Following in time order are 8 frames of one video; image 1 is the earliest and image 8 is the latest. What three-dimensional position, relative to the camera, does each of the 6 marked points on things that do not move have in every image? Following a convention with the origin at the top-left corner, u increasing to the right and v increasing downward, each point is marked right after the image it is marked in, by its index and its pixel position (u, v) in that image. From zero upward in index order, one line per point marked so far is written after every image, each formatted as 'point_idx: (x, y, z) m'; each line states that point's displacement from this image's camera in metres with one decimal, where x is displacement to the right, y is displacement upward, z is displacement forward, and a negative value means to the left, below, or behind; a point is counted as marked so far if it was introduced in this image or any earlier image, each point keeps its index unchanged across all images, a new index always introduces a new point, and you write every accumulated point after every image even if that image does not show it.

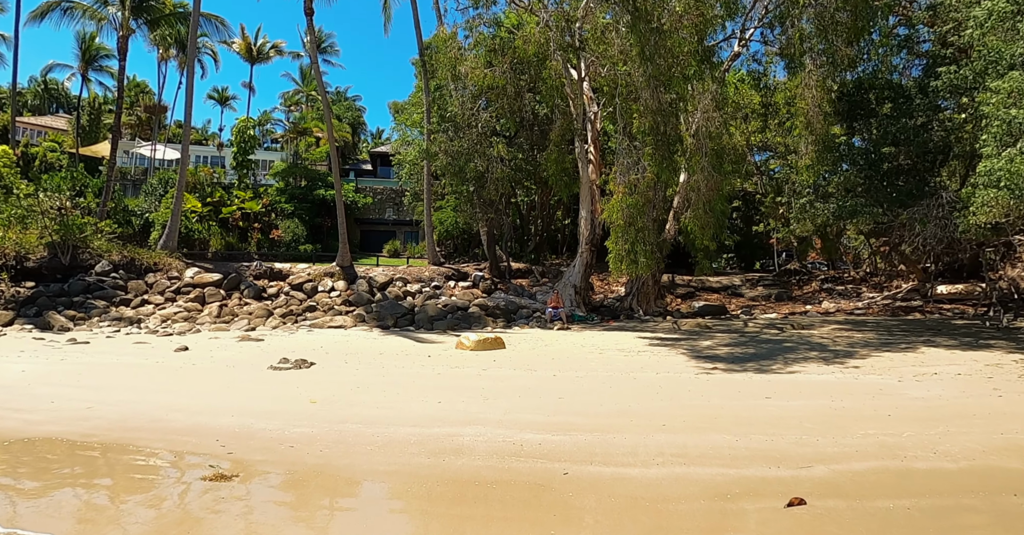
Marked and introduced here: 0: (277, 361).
0: (-4.1, -1.6, +11.7) m
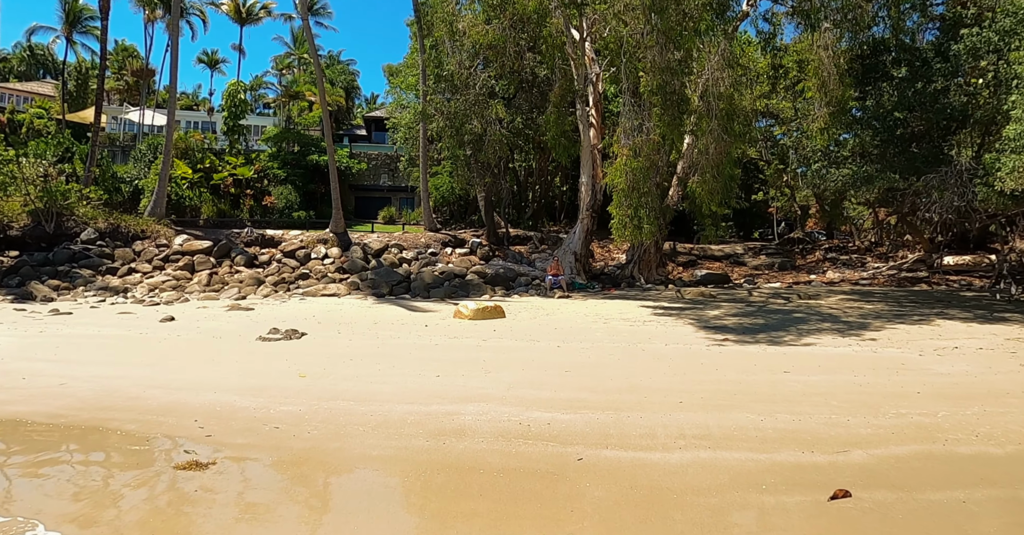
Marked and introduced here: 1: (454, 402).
0: (-4.1, -1.1, +11.1) m
1: (-0.5, -1.3, +6.3) m
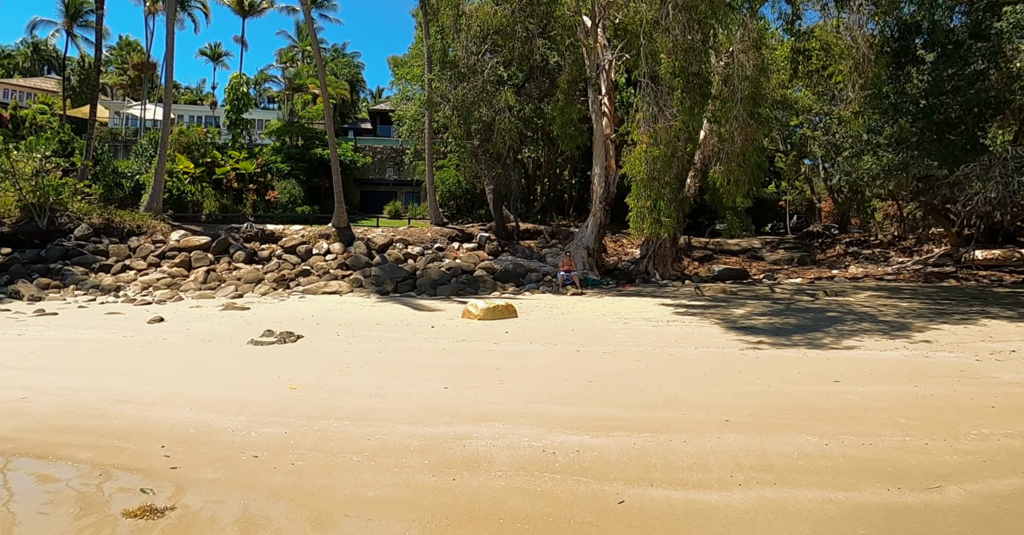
0: (-3.9, -1.0, +10.3) m
1: (-0.4, -1.3, +5.4) m
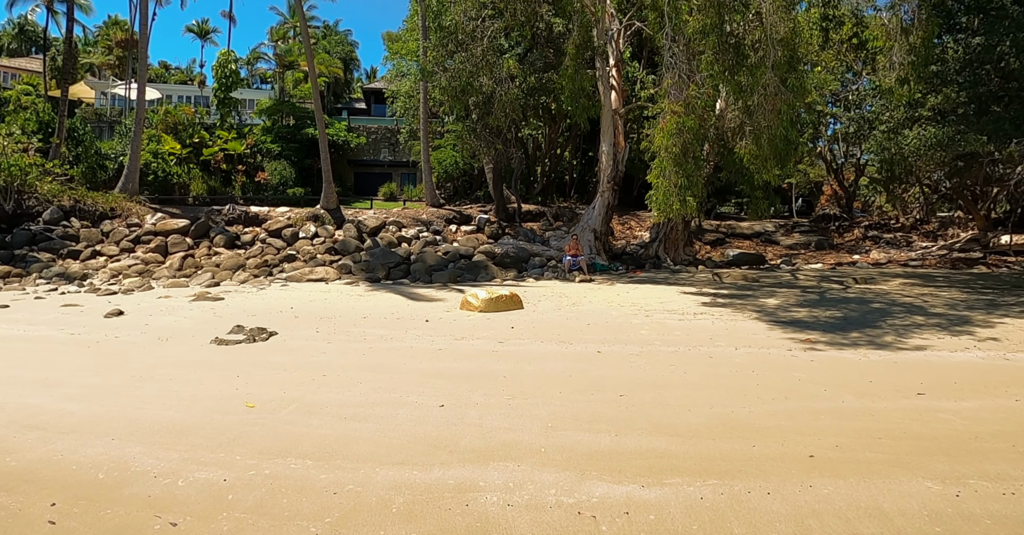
0: (-3.8, -0.8, +8.9) m
1: (-0.3, -1.2, +4.1) m
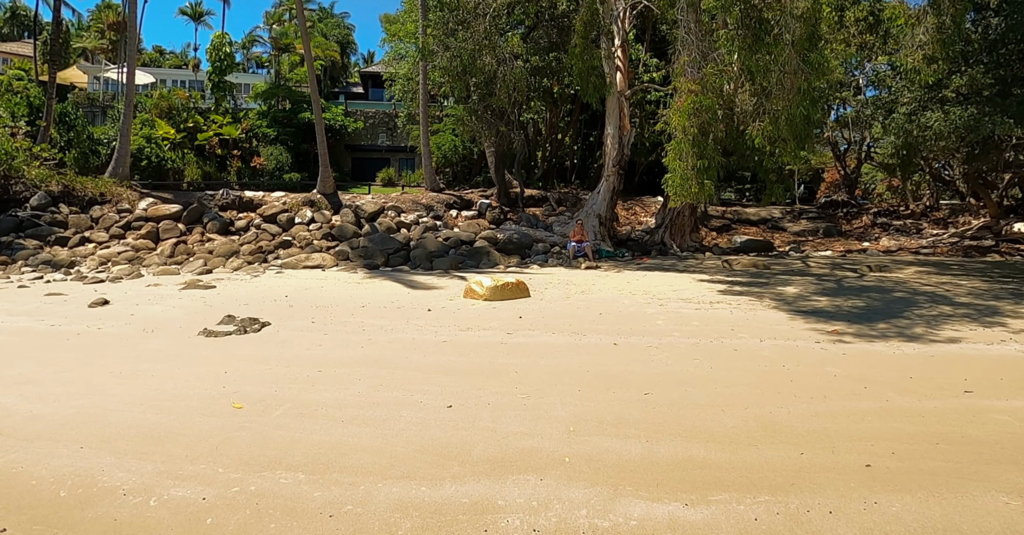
0: (-3.7, -0.7, +8.4) m
1: (-0.1, -1.1, +3.6) m
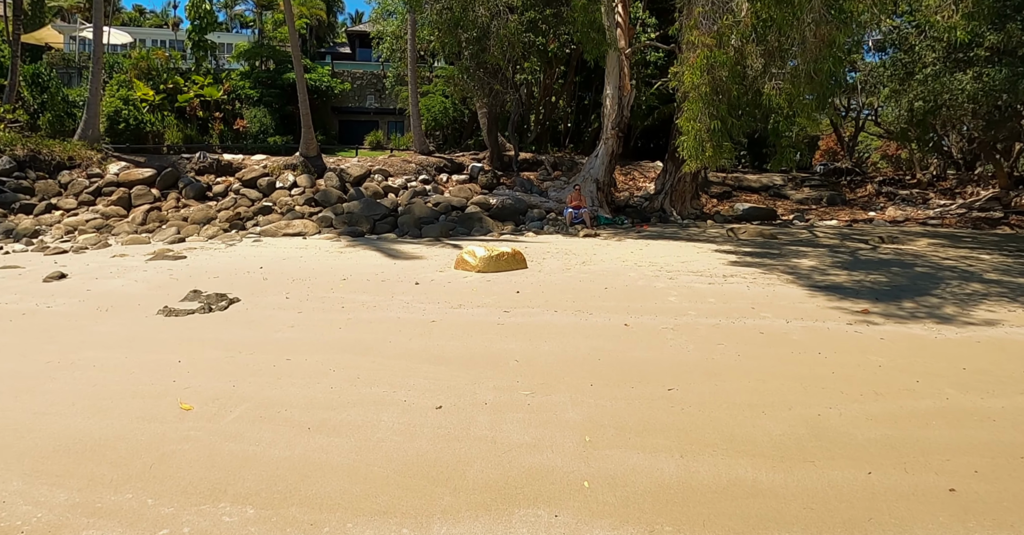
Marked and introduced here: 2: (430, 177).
0: (-3.8, -0.3, +7.6) m
1: (-0.1, -1.0, +2.8) m
2: (-2.3, +2.5, +18.7) m
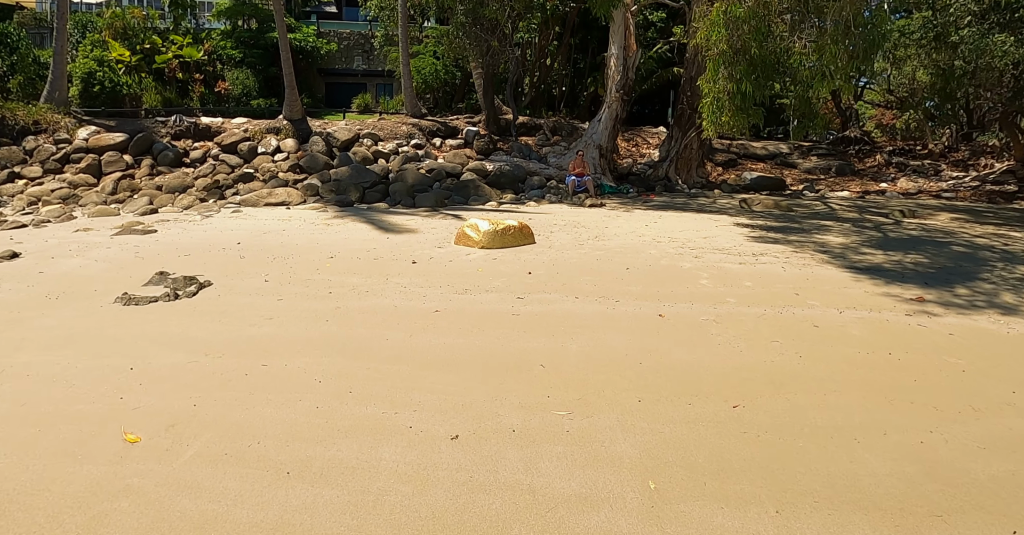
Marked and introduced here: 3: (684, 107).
0: (-3.6, -0.1, +6.6) m
1: (+0.1, -1.0, +2.0) m
2: (-2.4, +3.3, +17.6) m
3: (+4.6, +4.3, +17.6) m
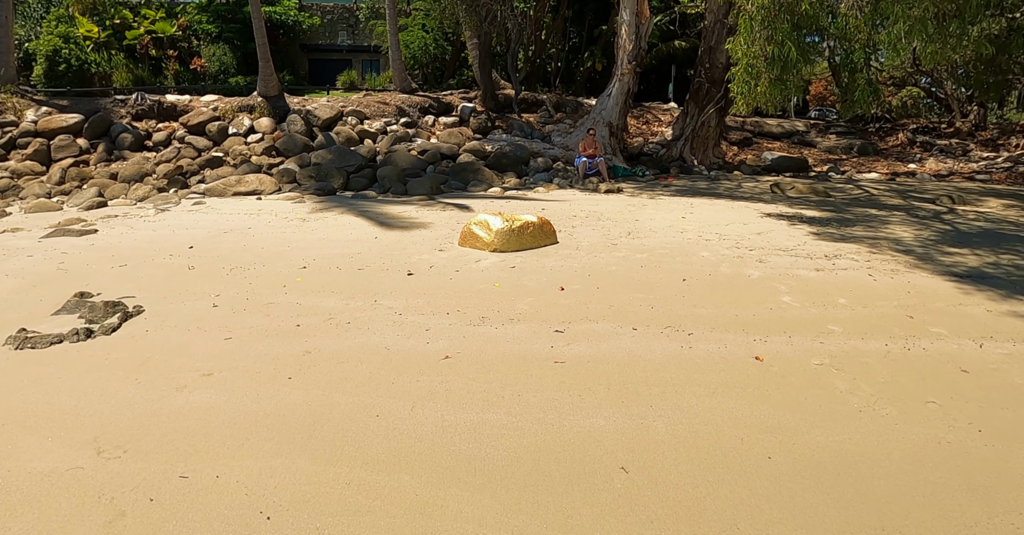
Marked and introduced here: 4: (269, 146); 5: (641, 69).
0: (-3.4, -0.3, +5.1) m
1: (+0.4, -1.3, +0.5) m
2: (-2.3, +3.5, +16.0) m
3: (+4.6, +4.5, +16.1) m
4: (-4.9, +2.4, +13.4) m
5: (+3.0, +4.6, +15.4) m
